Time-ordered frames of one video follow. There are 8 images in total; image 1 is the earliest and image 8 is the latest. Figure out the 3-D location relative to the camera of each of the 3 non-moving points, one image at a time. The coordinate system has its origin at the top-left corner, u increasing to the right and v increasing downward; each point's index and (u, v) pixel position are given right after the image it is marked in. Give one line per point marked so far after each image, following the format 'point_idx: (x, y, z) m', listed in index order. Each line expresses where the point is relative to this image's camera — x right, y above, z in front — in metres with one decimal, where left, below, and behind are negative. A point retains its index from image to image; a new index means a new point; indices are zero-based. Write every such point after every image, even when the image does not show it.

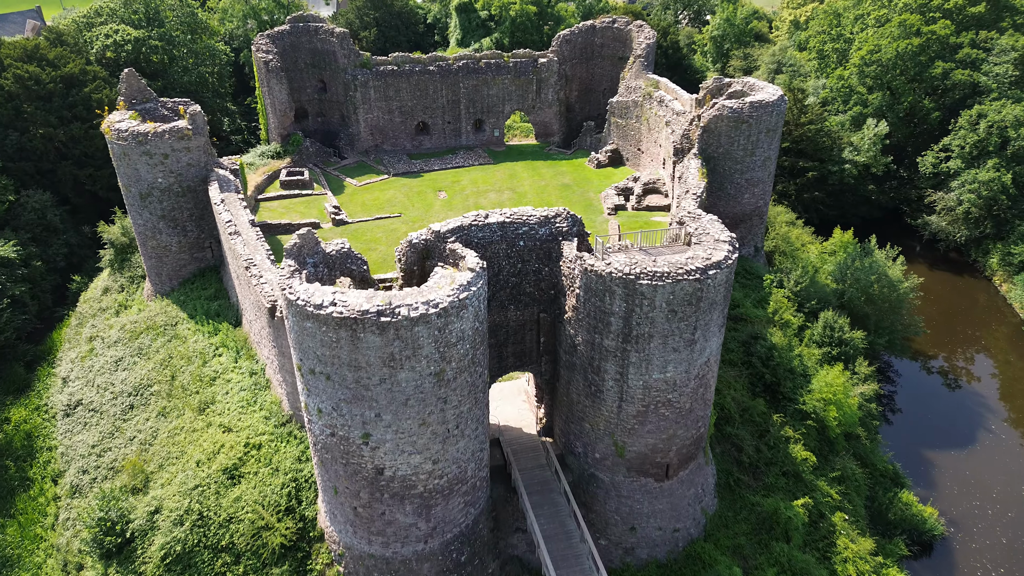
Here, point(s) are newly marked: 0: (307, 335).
0: (-3.7, -0.9, +13.3) m
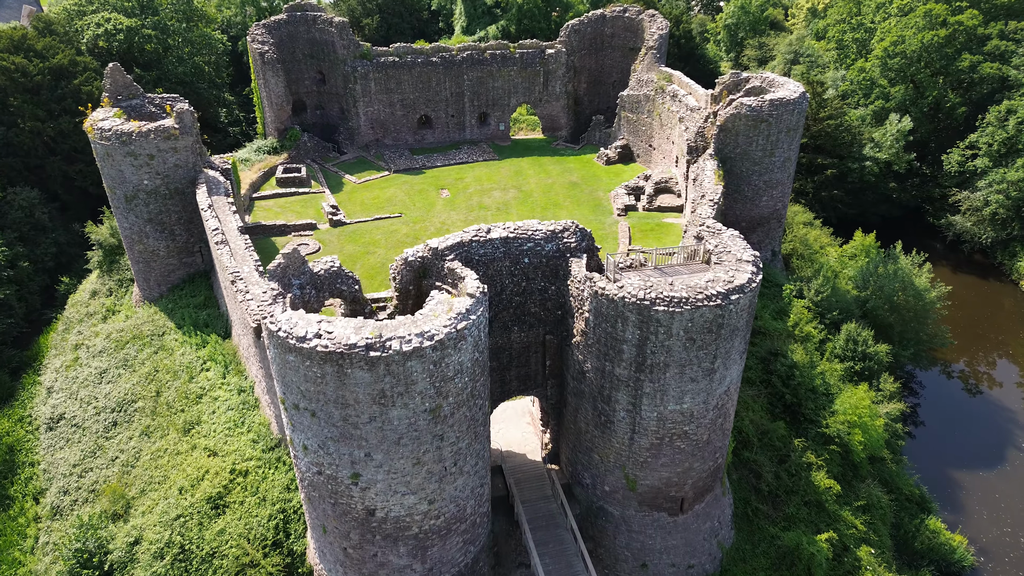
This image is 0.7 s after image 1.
0: (-3.6, -1.3, +12.1) m
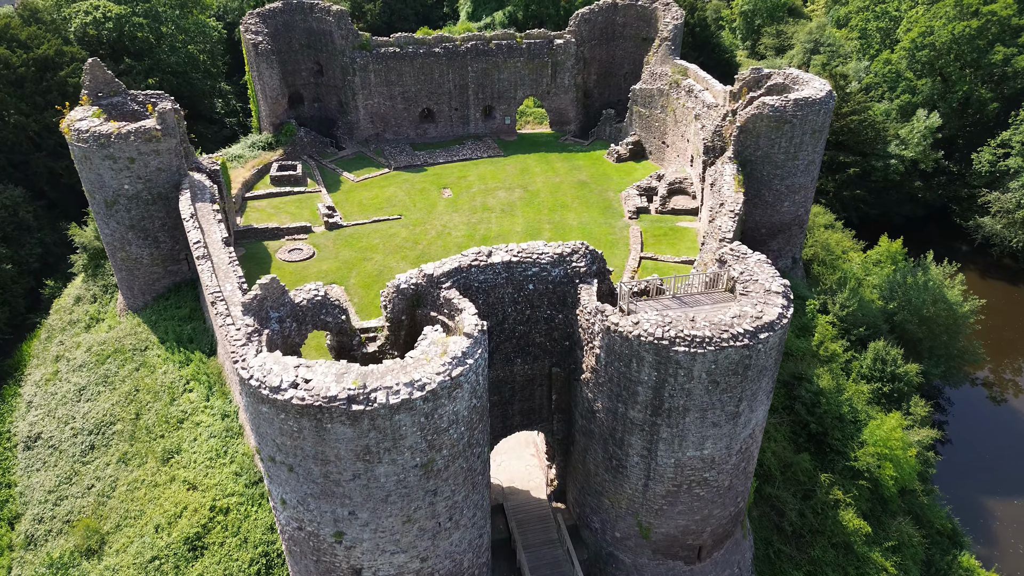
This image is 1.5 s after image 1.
0: (-3.6, -1.9, +10.8) m
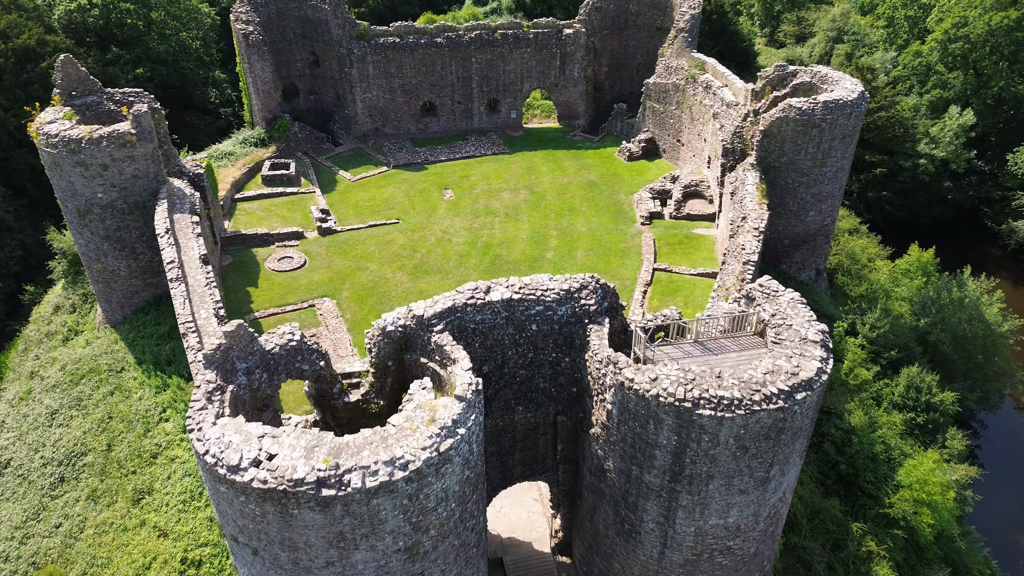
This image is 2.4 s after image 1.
0: (-3.6, -2.7, +9.3) m
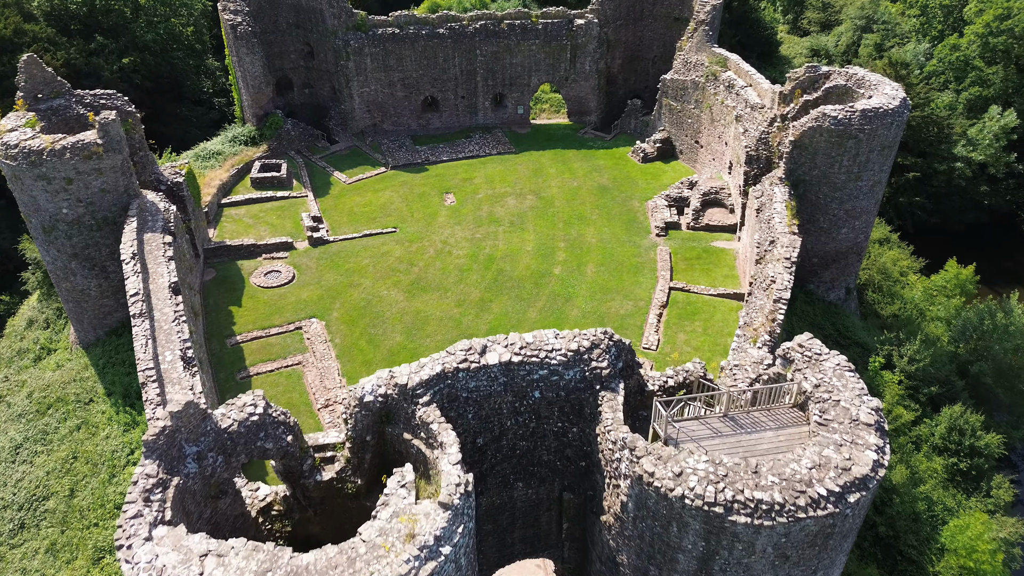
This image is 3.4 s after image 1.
0: (-3.7, -3.6, +7.7) m
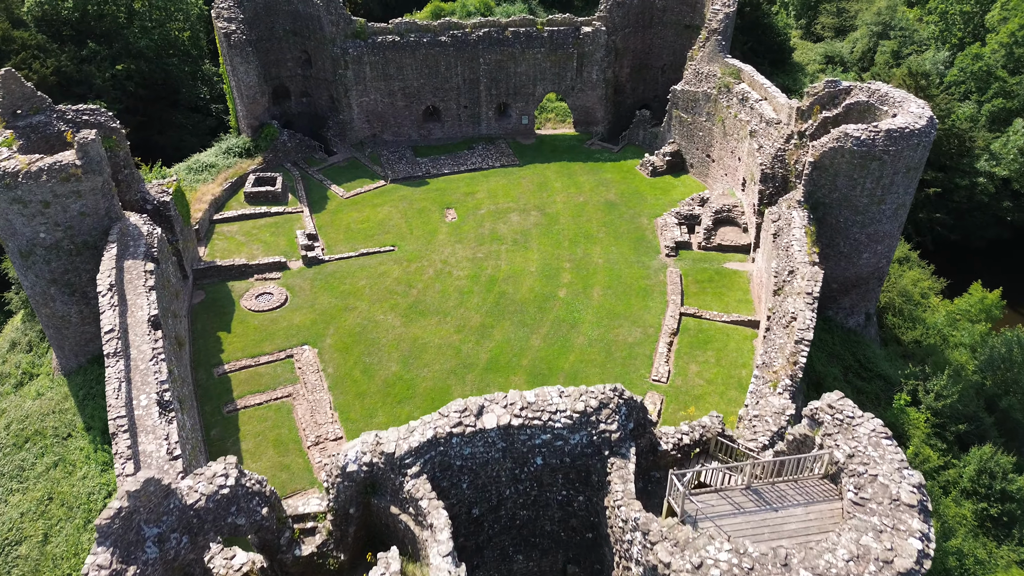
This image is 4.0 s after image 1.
0: (-3.7, -4.3, +6.8) m
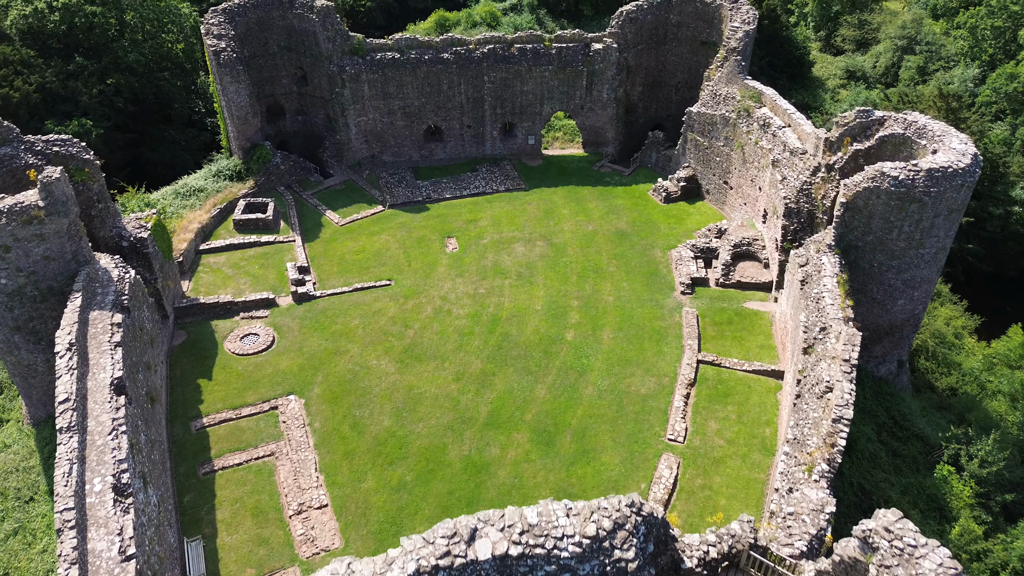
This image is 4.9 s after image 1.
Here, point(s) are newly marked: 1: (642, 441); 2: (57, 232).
0: (-3.8, -5.4, +5.3) m
1: (+2.9, -3.4, +16.4) m
2: (-9.3, +1.2, +15.3) m
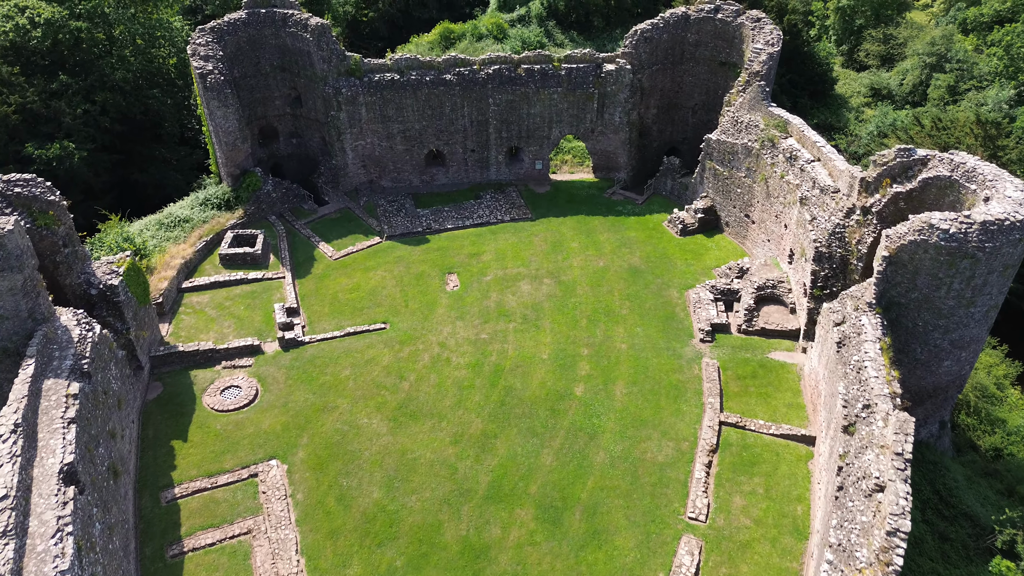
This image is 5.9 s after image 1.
0: (-3.9, -6.5, +3.7) m
1: (+2.9, -4.6, +14.7) m
2: (-9.3, +0.1, +13.8) m
